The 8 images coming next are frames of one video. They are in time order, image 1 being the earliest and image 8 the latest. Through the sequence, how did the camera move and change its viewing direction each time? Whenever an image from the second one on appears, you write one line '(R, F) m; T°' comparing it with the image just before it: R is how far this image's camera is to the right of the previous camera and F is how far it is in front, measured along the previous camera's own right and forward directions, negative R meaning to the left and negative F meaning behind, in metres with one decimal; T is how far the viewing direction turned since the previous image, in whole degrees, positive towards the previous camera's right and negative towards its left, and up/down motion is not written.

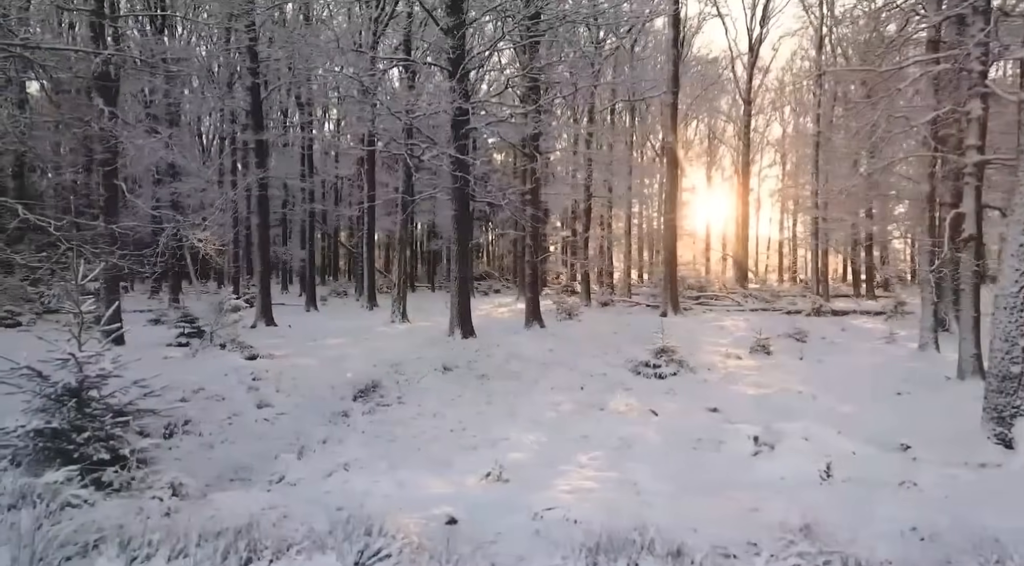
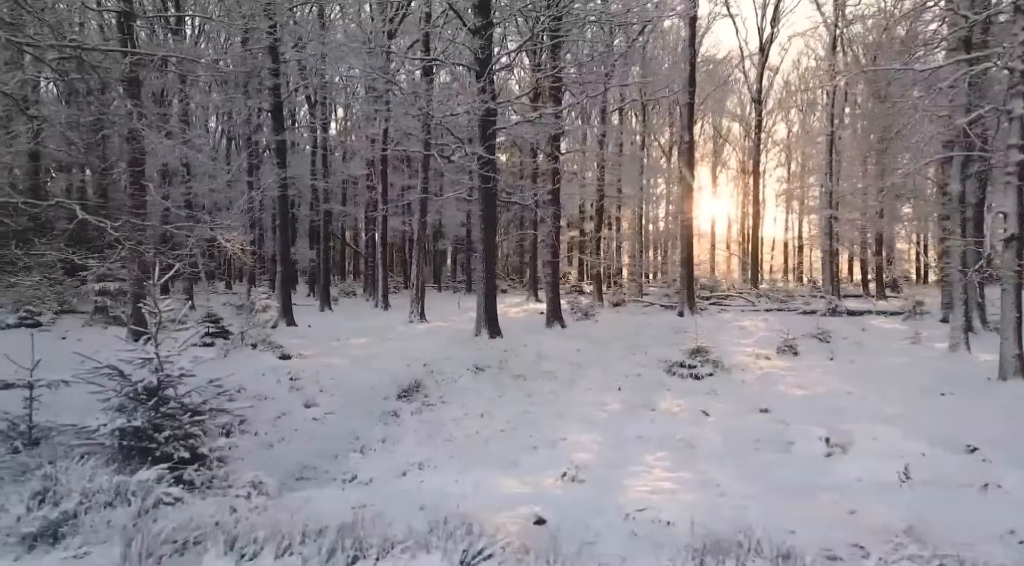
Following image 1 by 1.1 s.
(-0.5, 0.0) m; -1°
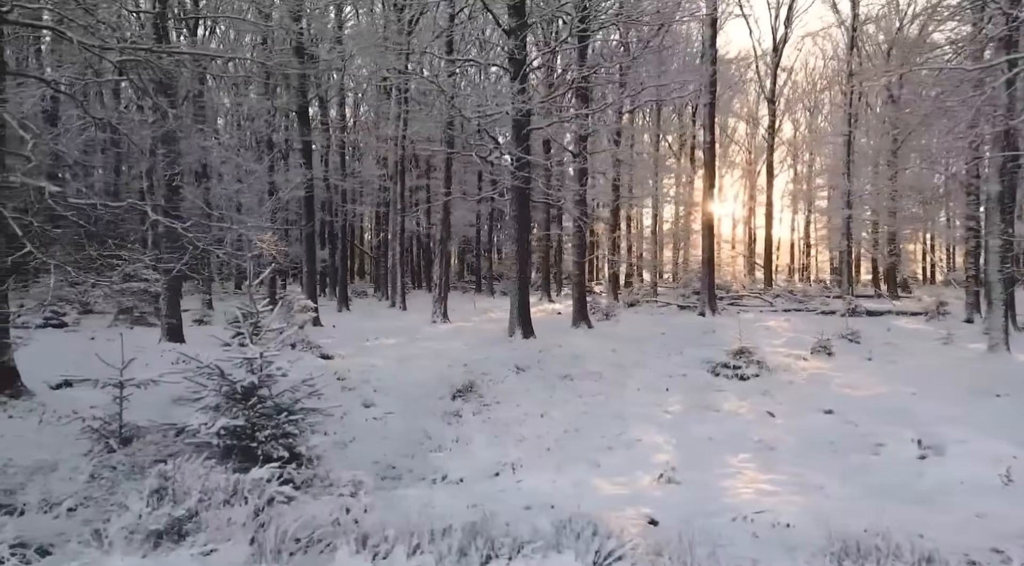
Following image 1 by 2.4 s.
(-0.6, 0.0) m; -1°
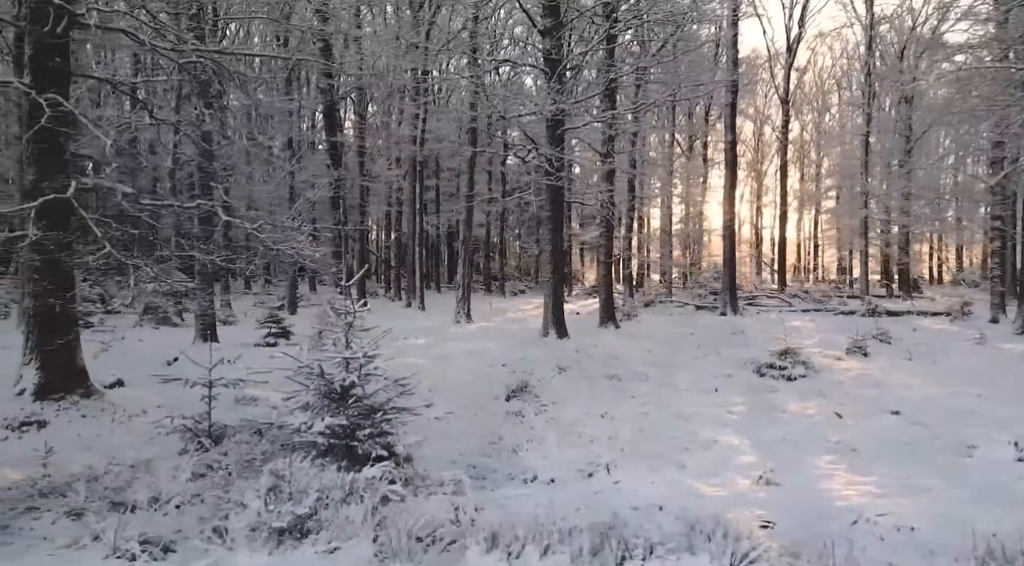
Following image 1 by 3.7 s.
(-0.6, 0.0) m; -1°
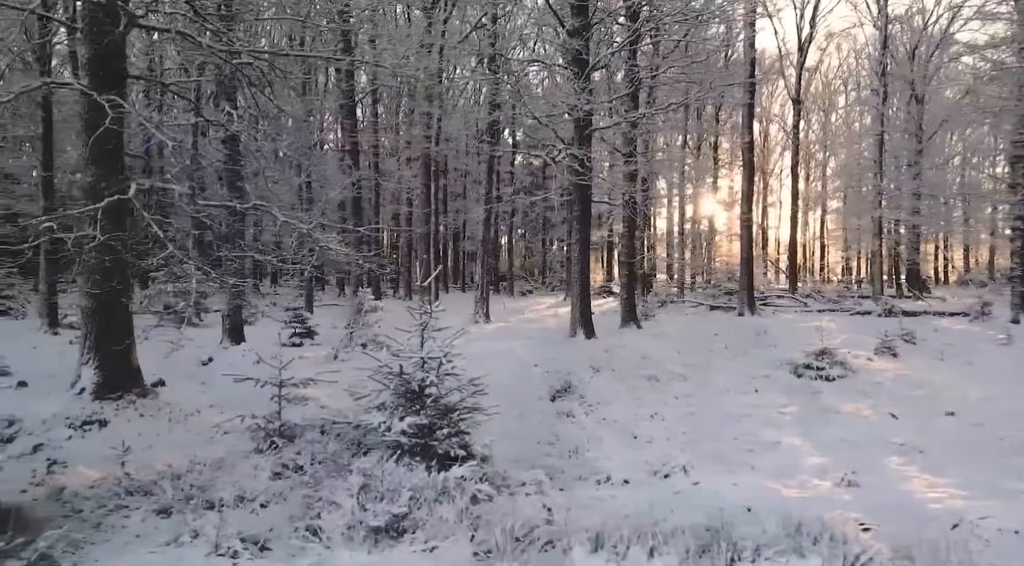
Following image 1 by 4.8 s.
(-0.5, 0.0) m; -1°
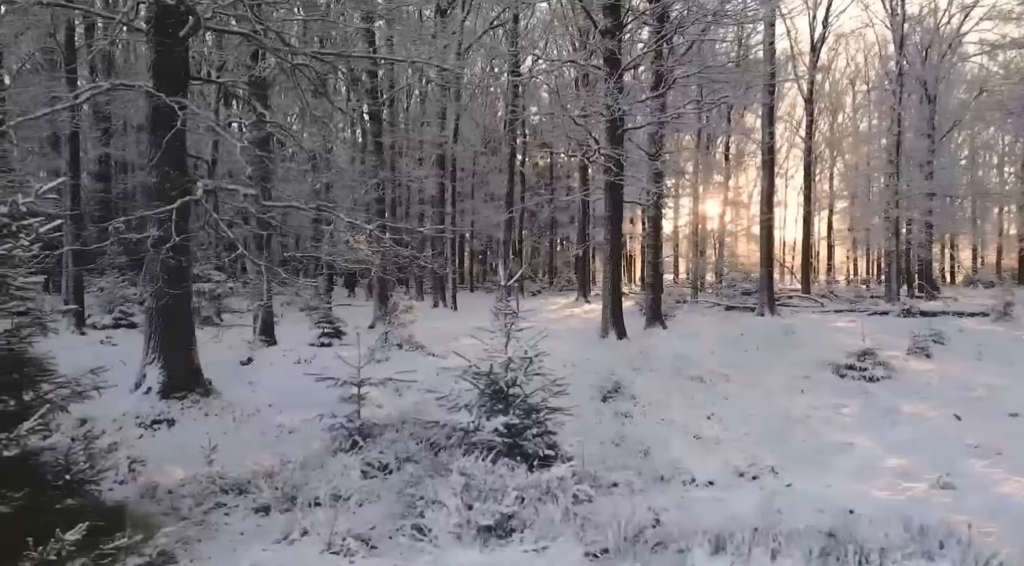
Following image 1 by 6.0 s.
(-0.6, 0.0) m; -1°
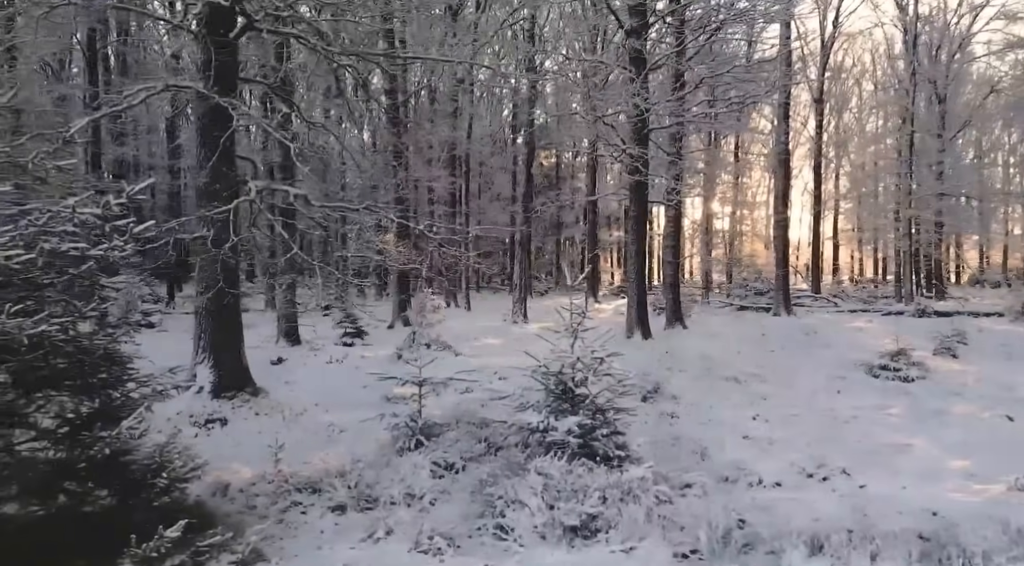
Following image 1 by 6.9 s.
(-0.5, 0.0) m; -1°
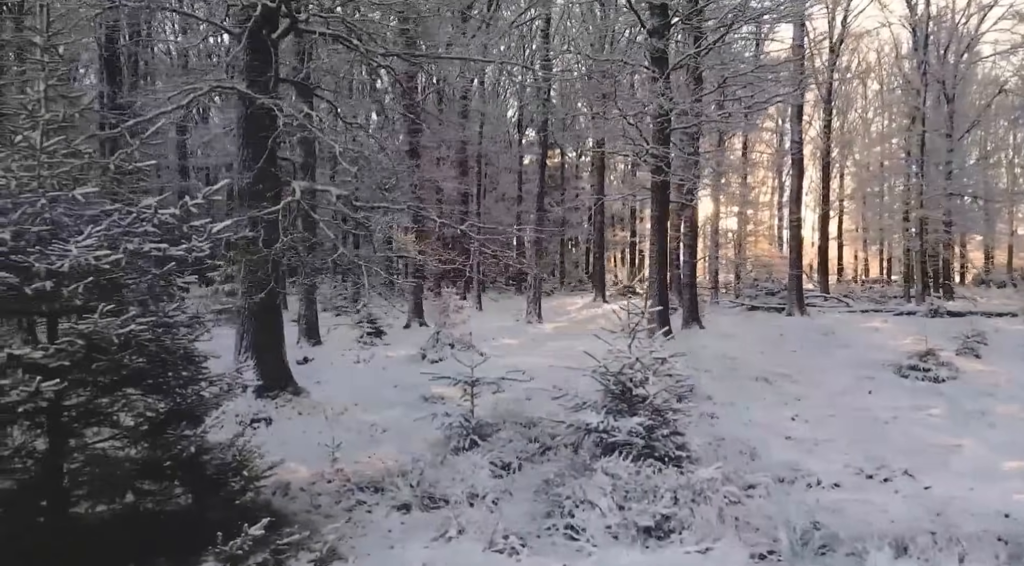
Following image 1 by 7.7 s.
(-0.4, 0.0) m; -1°
